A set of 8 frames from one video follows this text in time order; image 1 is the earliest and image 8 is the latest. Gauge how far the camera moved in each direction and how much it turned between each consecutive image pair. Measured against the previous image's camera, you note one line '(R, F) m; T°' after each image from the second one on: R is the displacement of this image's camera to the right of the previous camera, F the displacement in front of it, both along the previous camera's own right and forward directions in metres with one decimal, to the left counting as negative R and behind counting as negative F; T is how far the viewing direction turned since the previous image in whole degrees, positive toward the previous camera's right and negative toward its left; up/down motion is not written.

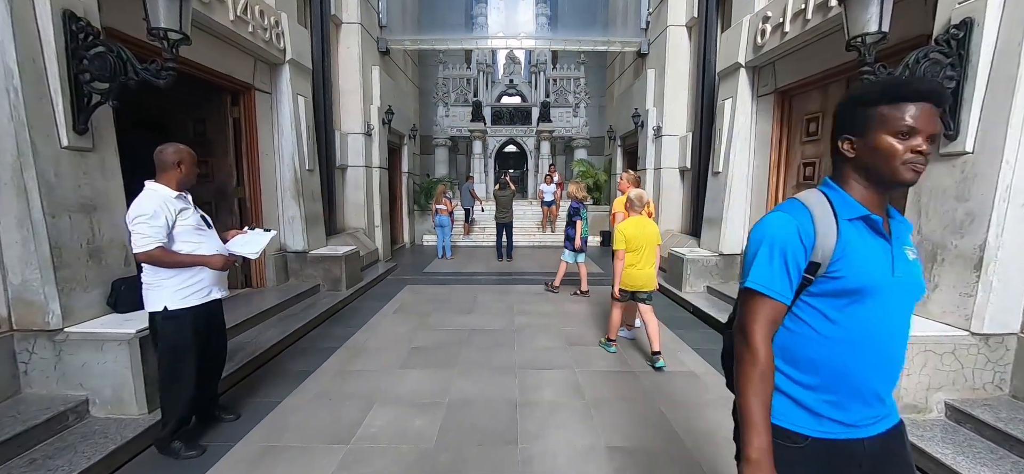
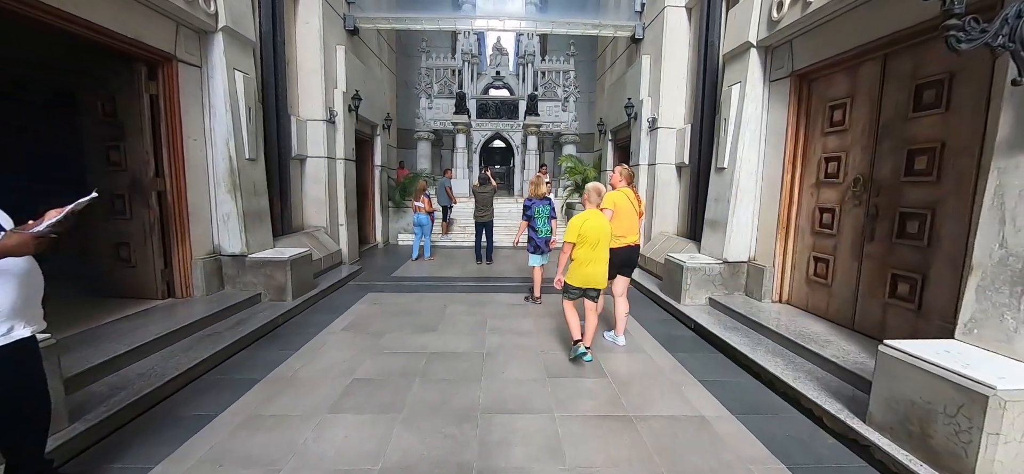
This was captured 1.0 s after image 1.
(+0.2, +0.7) m; +2°
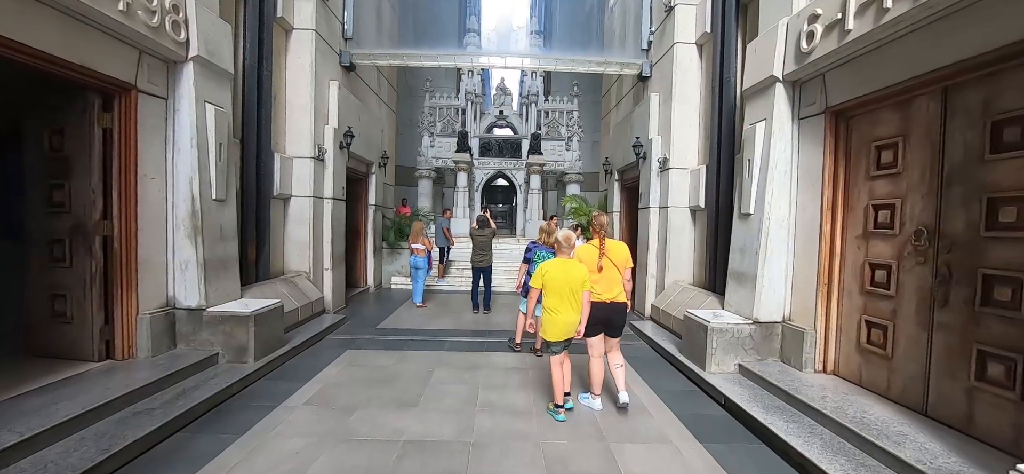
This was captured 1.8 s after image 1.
(+0.1, +0.5) m; -1°
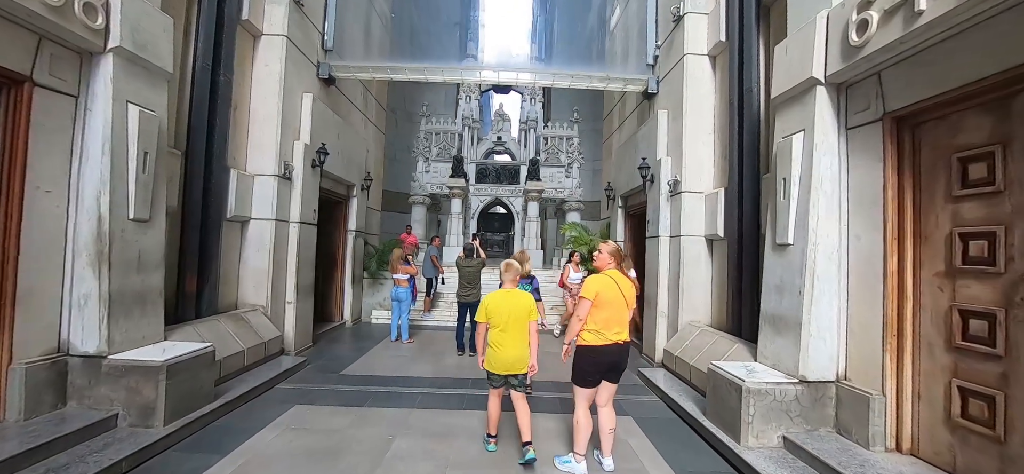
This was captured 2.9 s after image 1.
(+0.1, +0.7) m; 0°
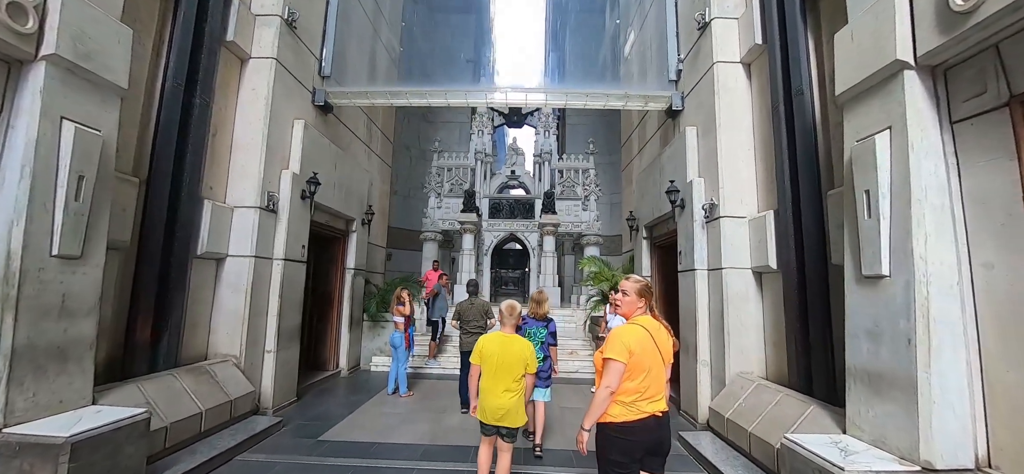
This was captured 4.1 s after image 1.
(+0.1, +0.7) m; -3°
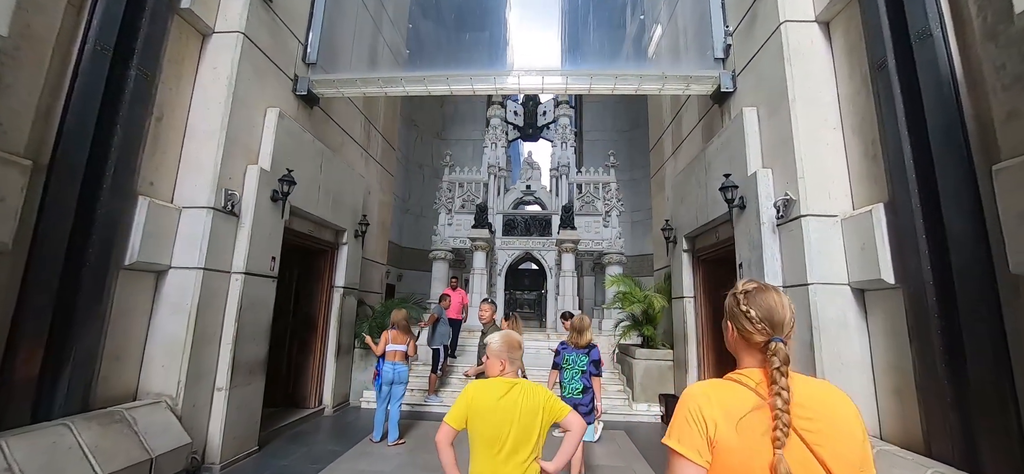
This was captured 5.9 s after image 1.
(0.0, +1.0) m; -2°
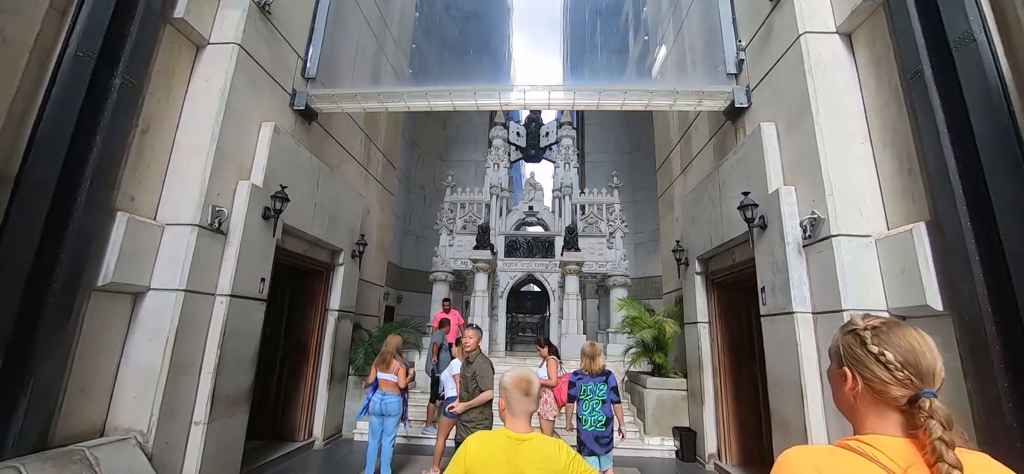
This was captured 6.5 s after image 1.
(0.0, +0.2) m; 0°
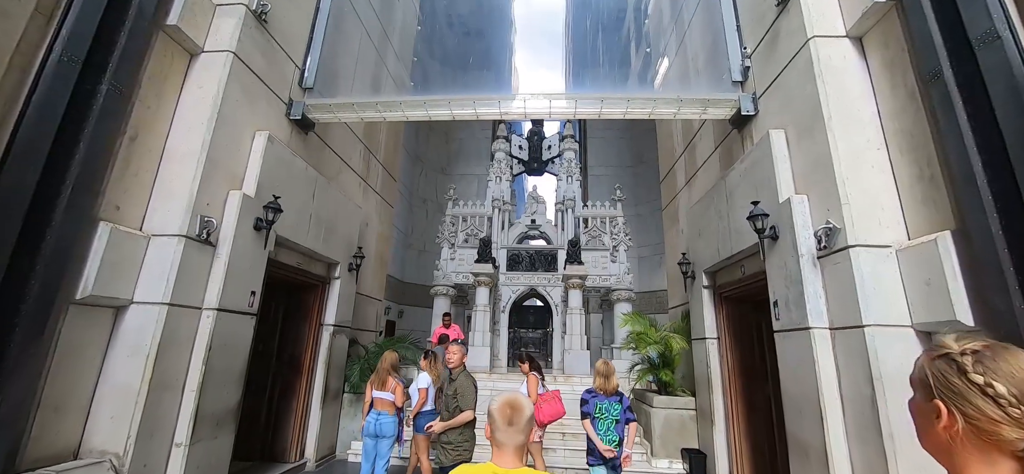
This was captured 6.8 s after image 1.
(0.0, +0.1) m; 0°
